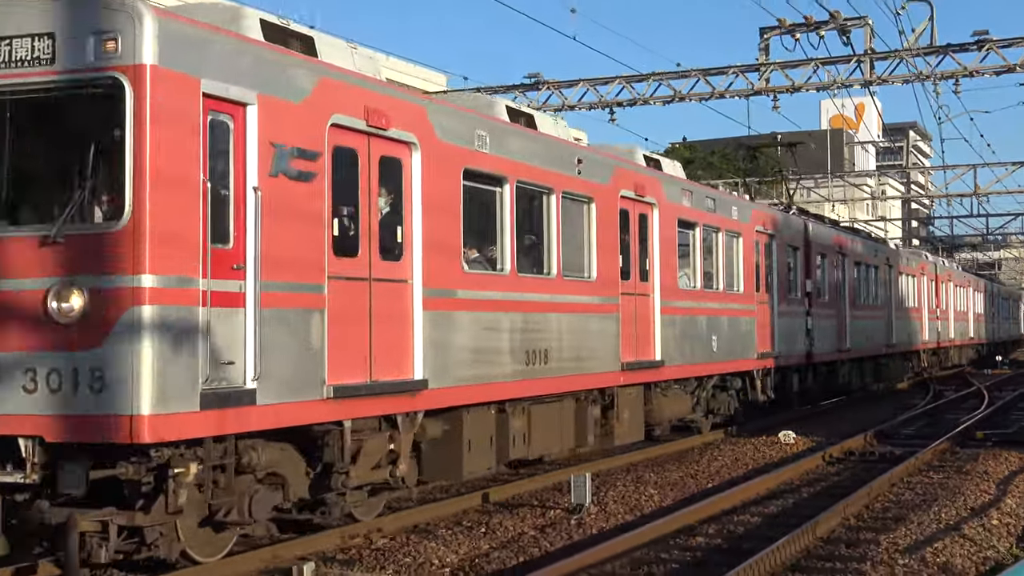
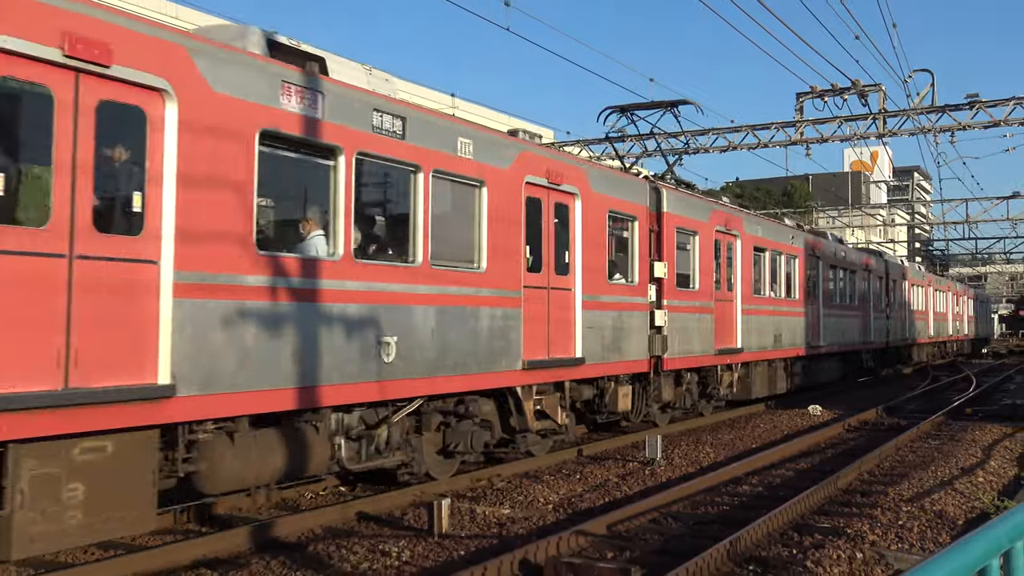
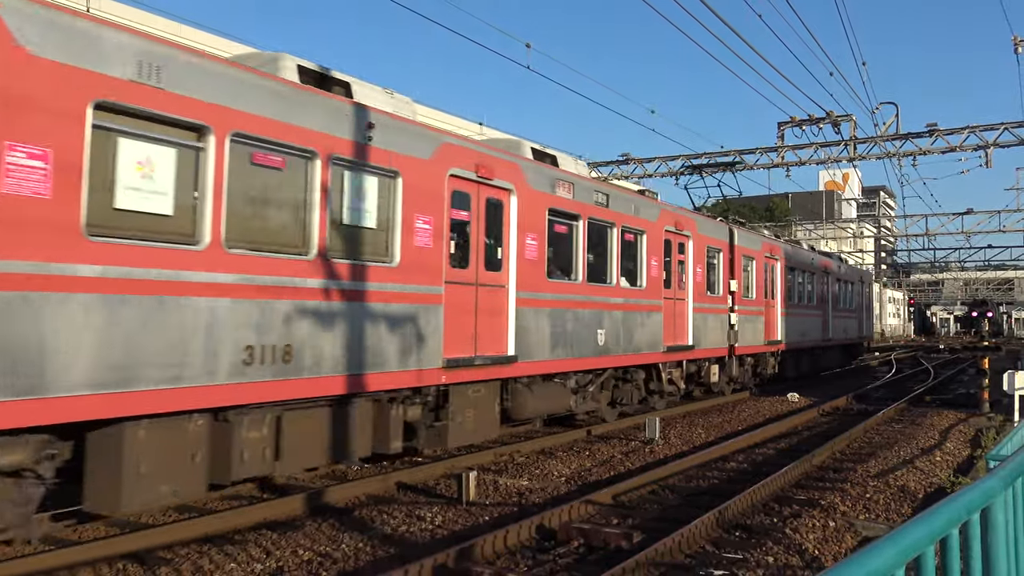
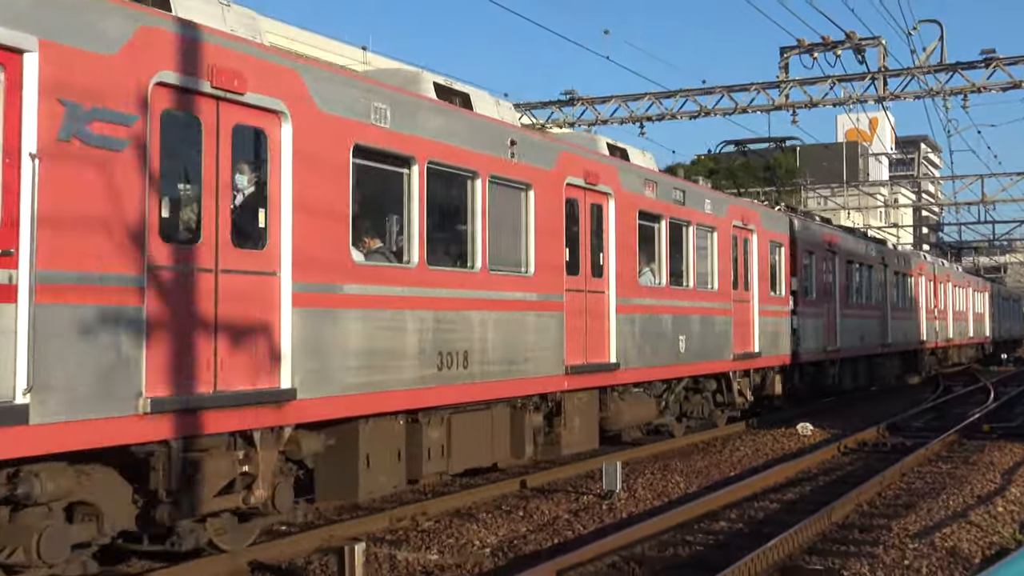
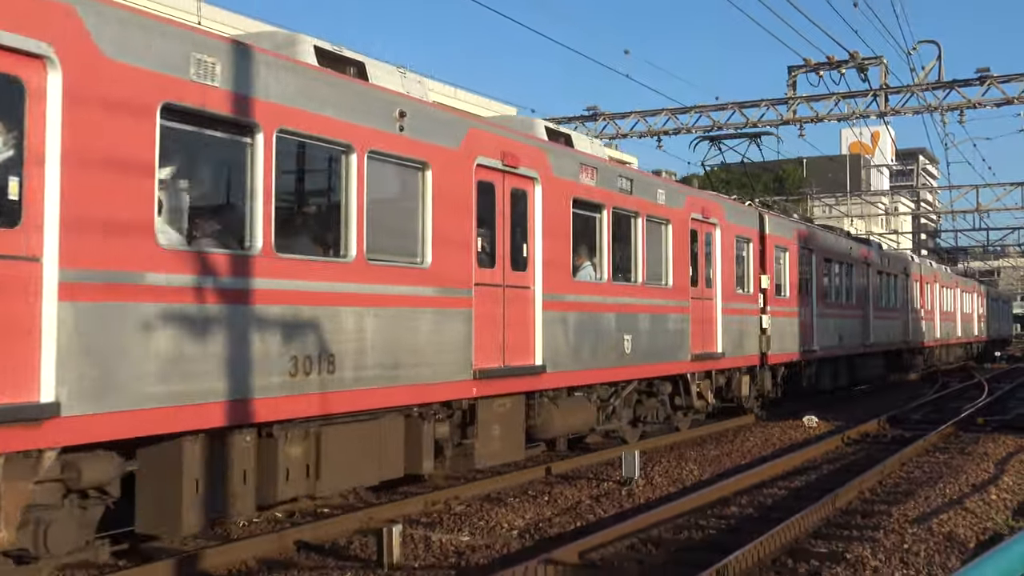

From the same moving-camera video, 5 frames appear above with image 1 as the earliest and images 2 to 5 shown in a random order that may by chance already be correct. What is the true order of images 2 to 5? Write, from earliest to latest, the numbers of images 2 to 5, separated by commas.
4, 5, 2, 3
